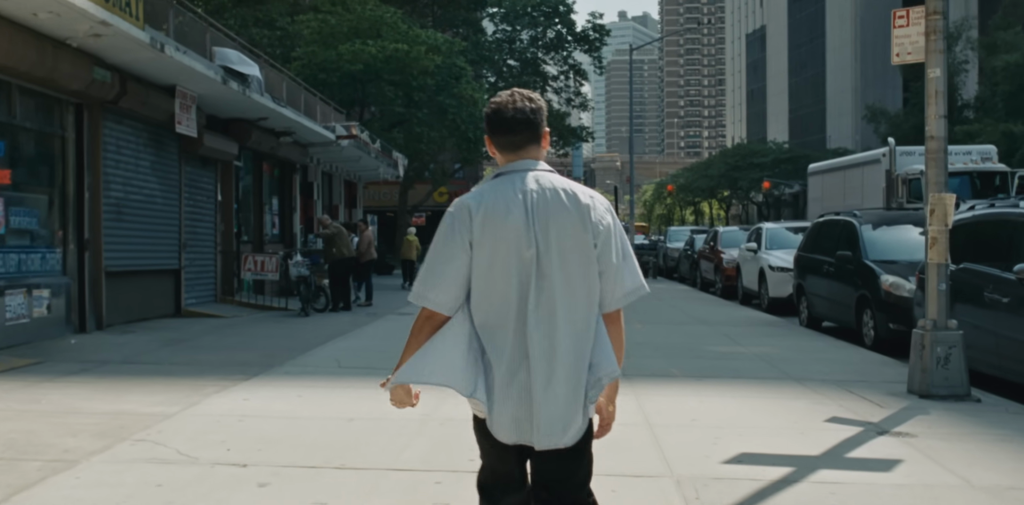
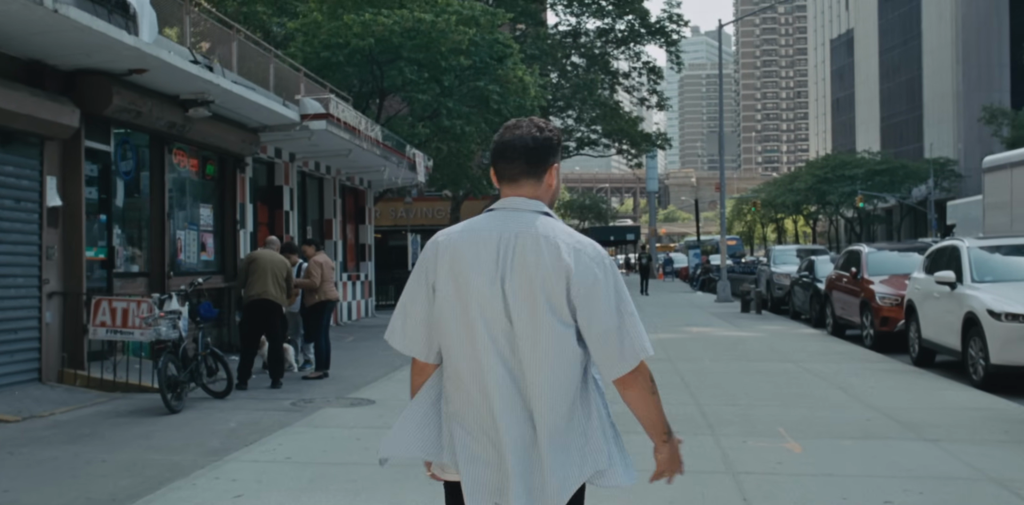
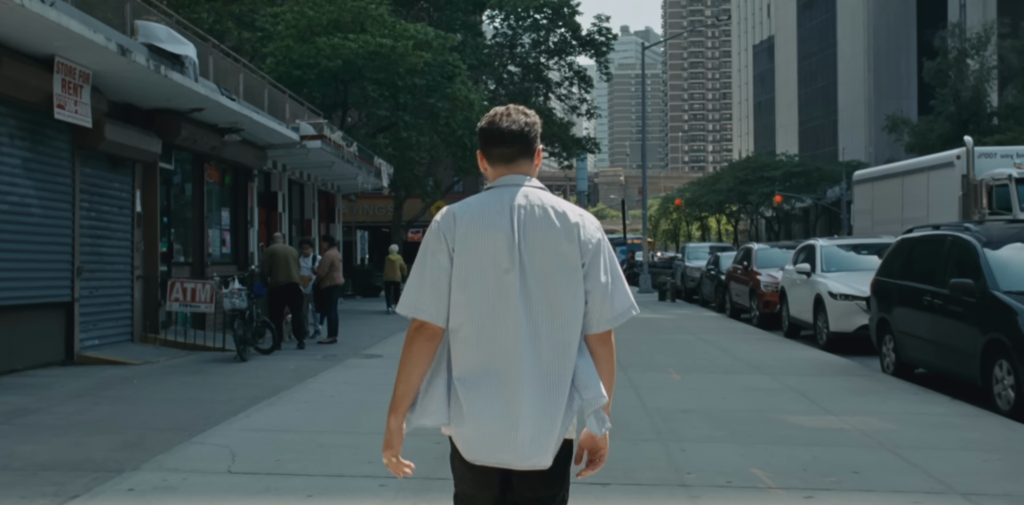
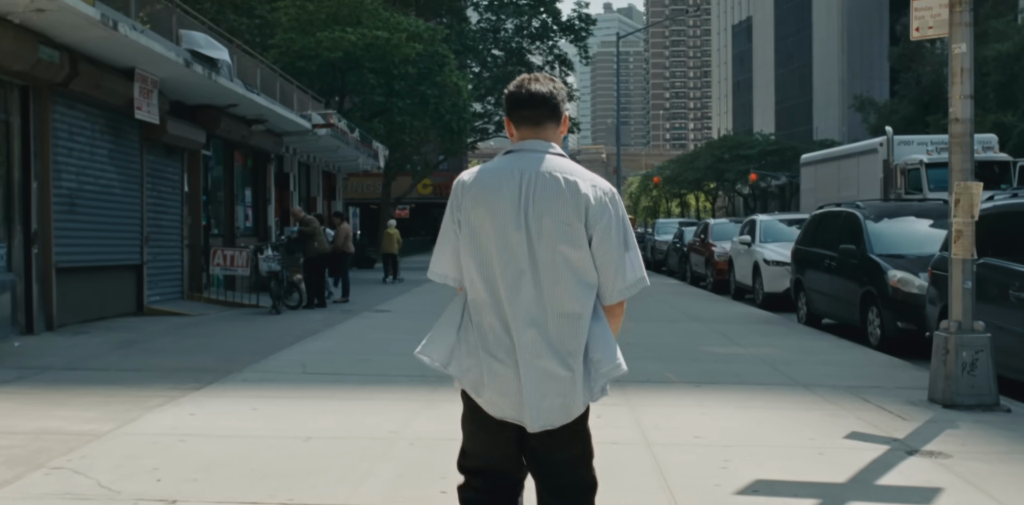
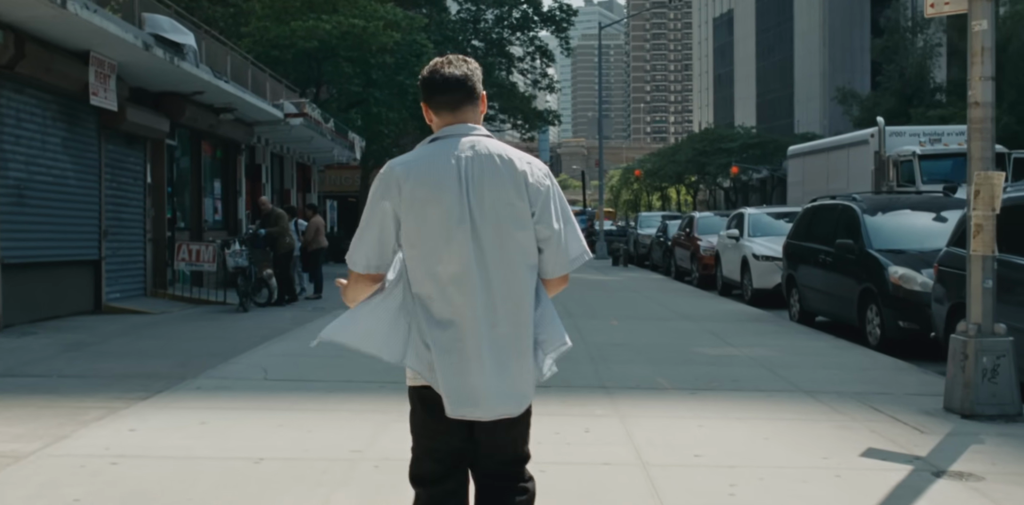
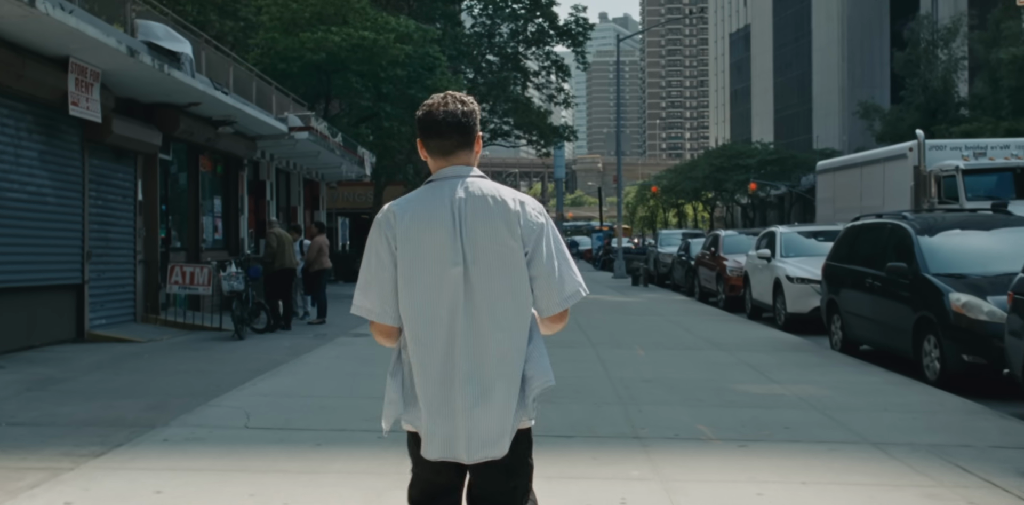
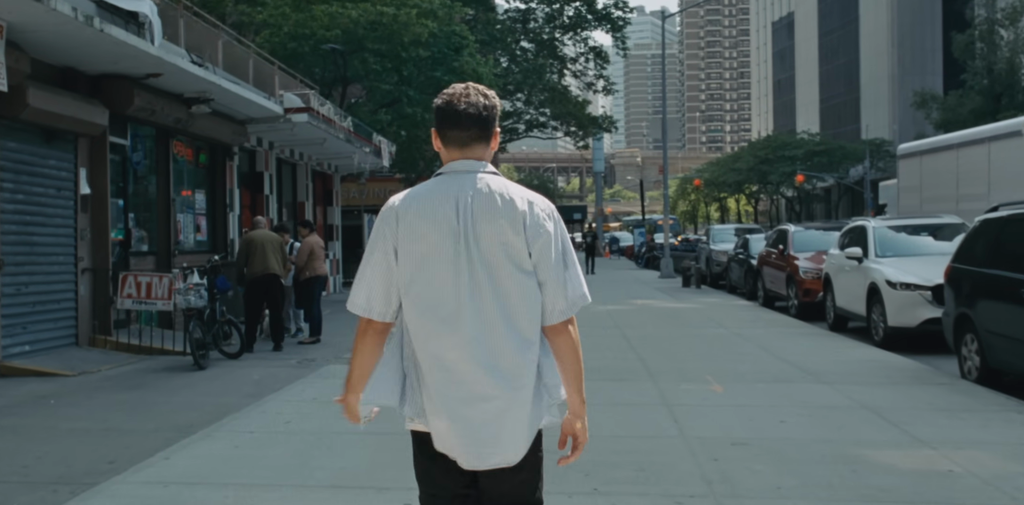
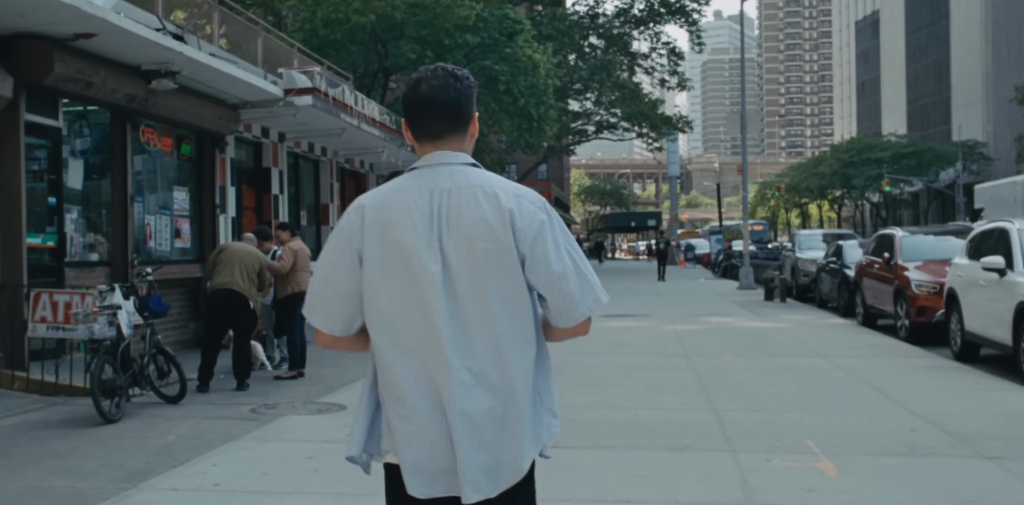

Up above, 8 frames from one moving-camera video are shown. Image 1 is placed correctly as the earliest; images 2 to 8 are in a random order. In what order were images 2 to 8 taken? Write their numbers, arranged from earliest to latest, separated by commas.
4, 5, 6, 3, 7, 2, 8
